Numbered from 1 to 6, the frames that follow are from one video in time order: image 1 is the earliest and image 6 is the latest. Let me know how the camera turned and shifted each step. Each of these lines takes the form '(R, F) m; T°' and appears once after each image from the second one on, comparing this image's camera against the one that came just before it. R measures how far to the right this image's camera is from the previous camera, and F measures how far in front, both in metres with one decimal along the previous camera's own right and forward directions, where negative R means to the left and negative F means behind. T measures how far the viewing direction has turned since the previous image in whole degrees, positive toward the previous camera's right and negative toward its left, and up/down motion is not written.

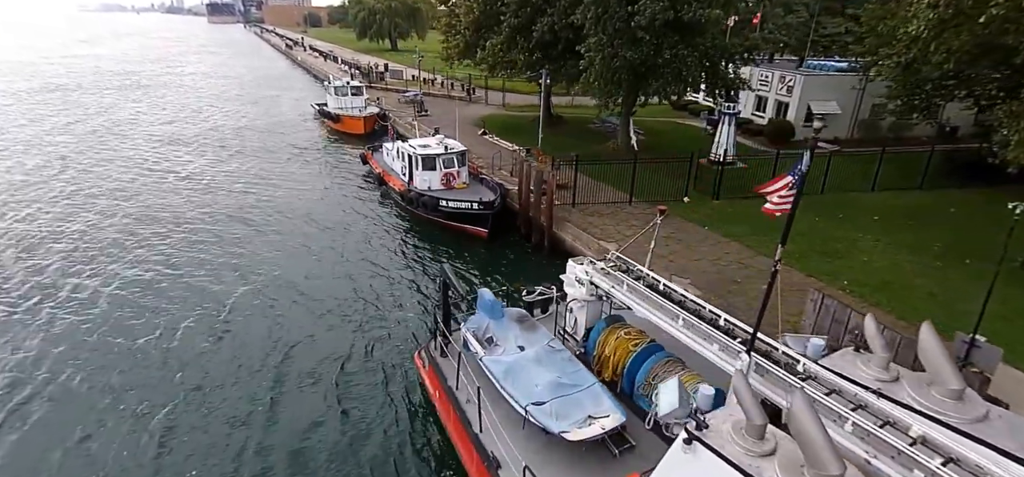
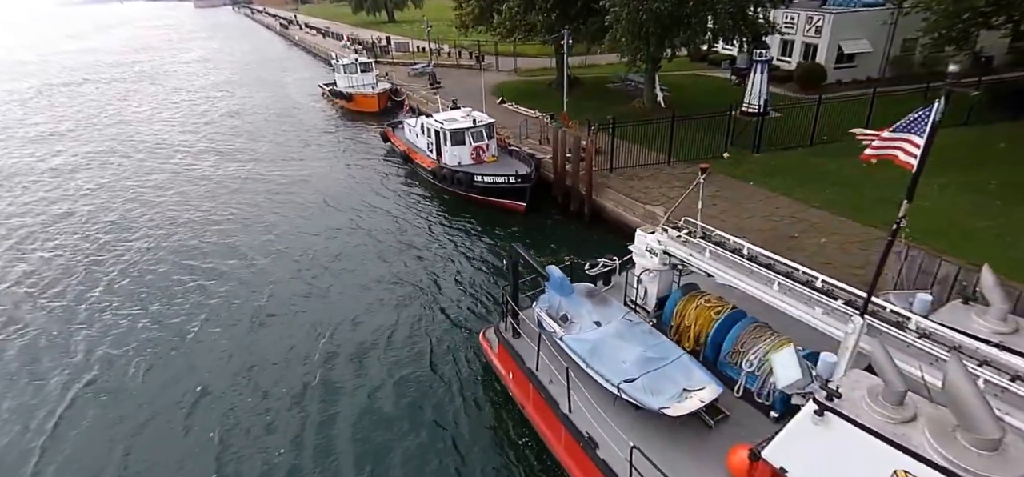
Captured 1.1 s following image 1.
(-1.2, +0.4) m; -1°
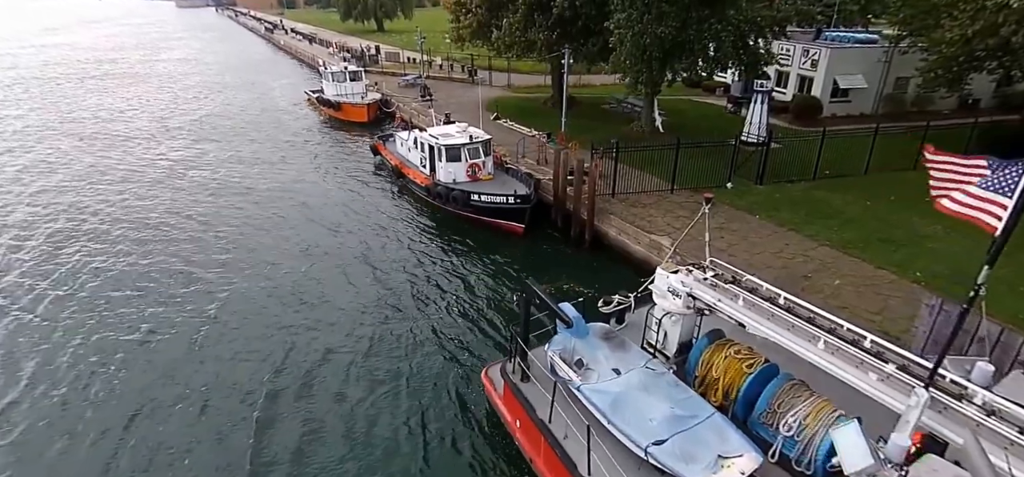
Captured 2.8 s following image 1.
(-0.7, +0.9) m; +2°
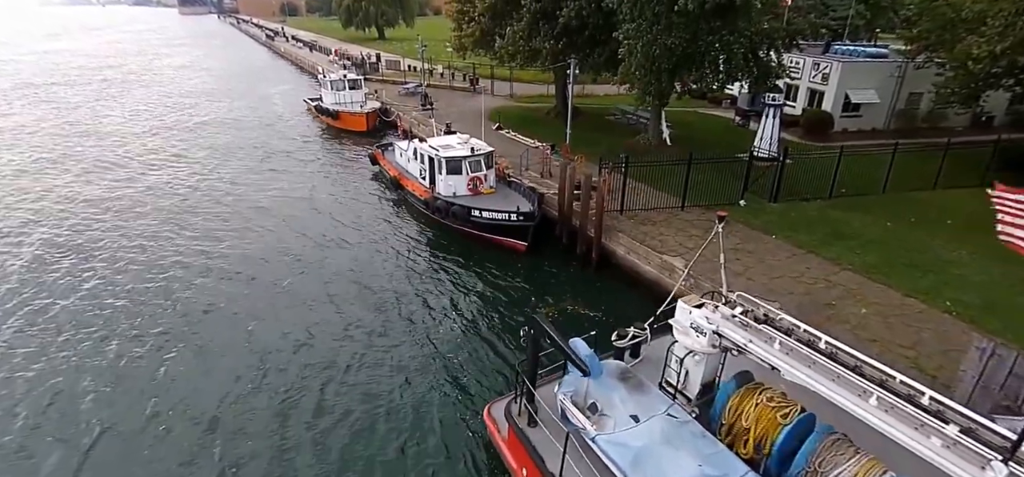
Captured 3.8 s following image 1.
(-0.2, +0.9) m; 0°
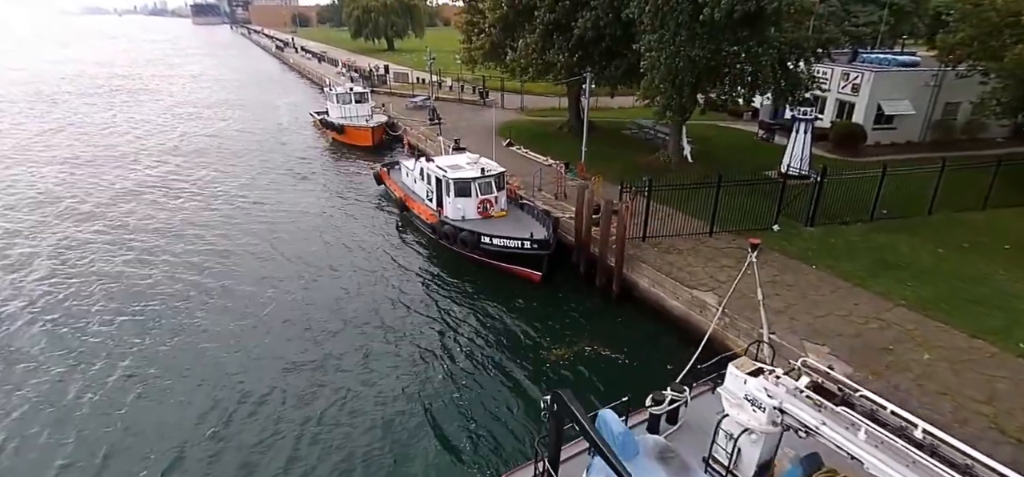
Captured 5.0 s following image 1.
(-0.1, +1.4) m; -1°
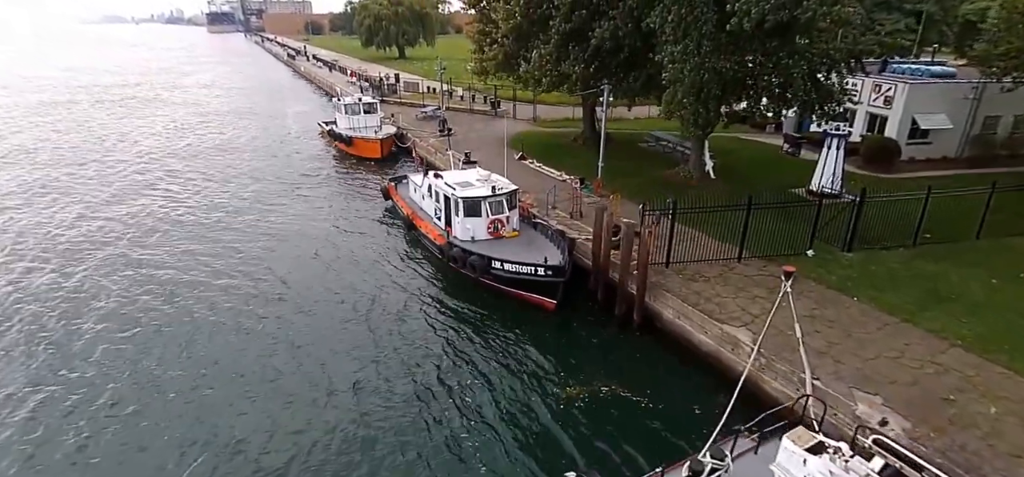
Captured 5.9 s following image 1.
(-0.1, +1.2) m; -1°
